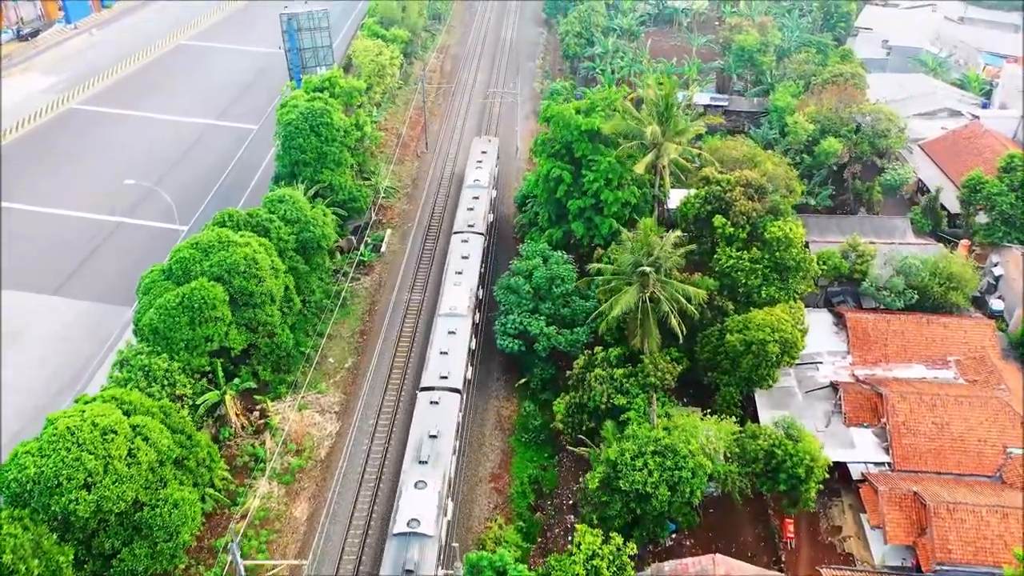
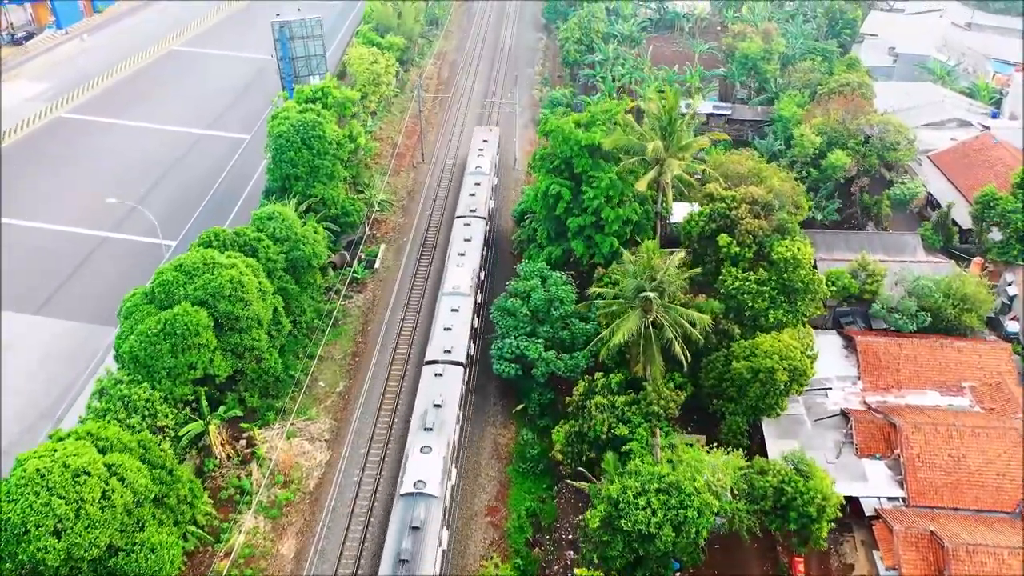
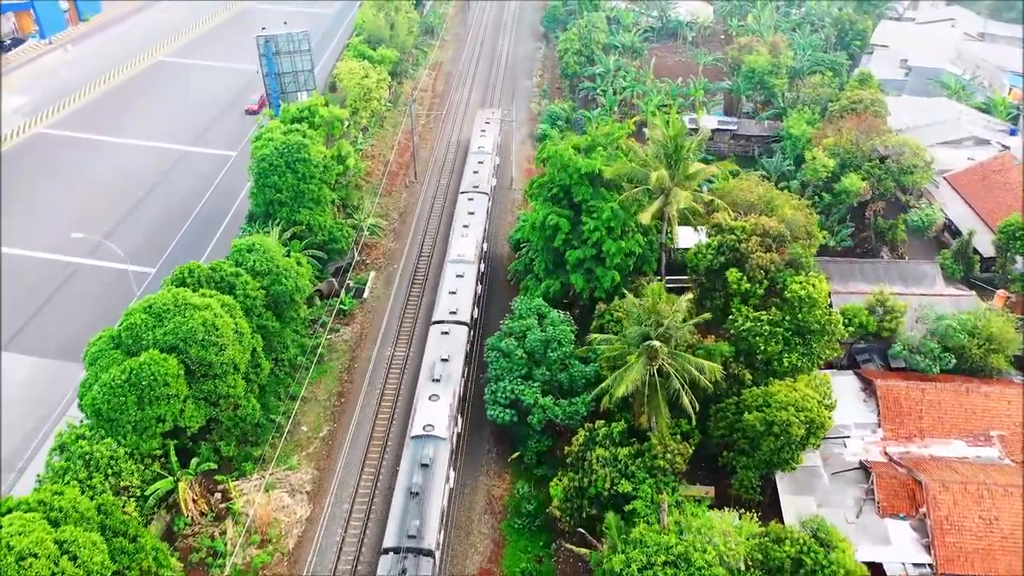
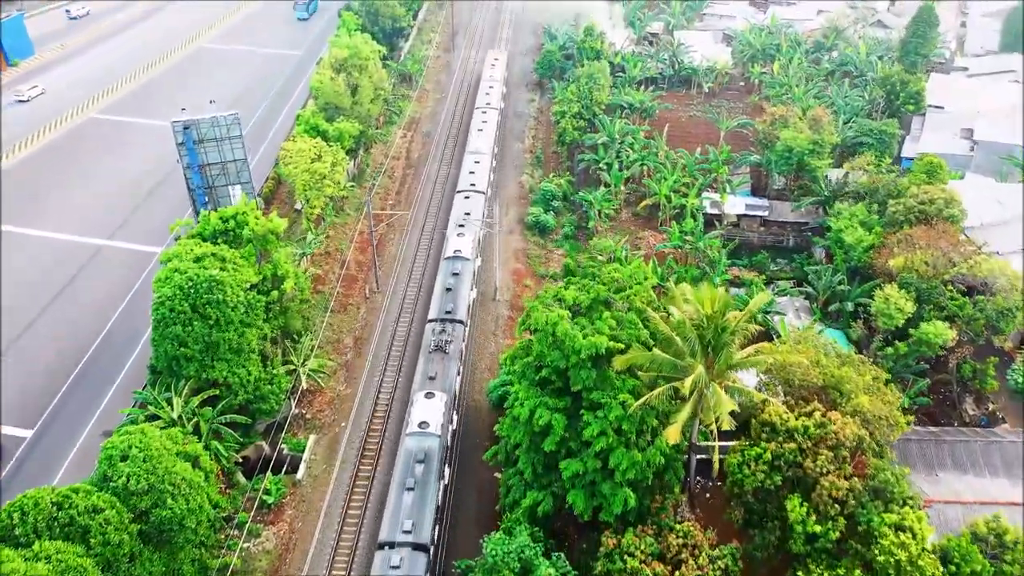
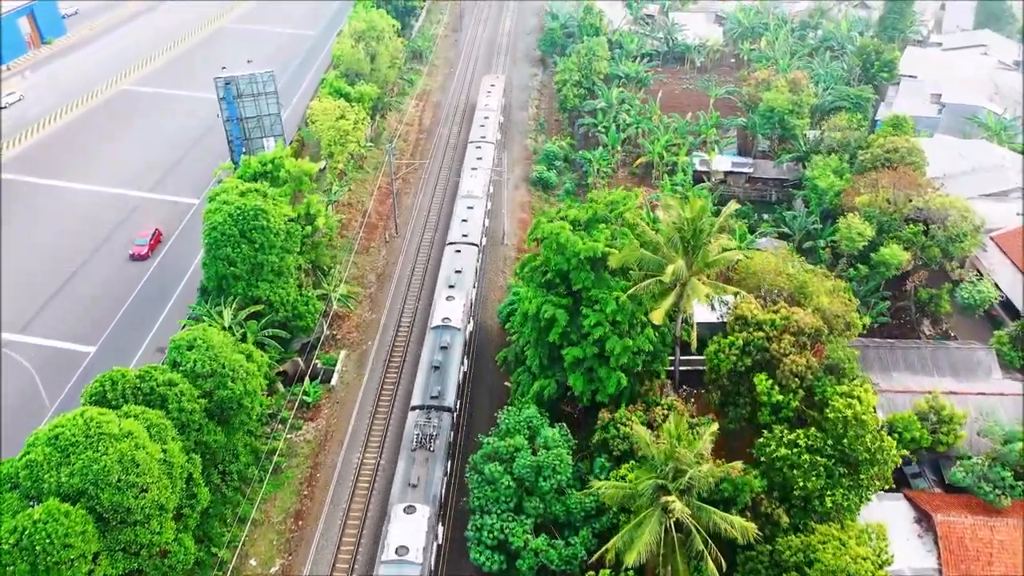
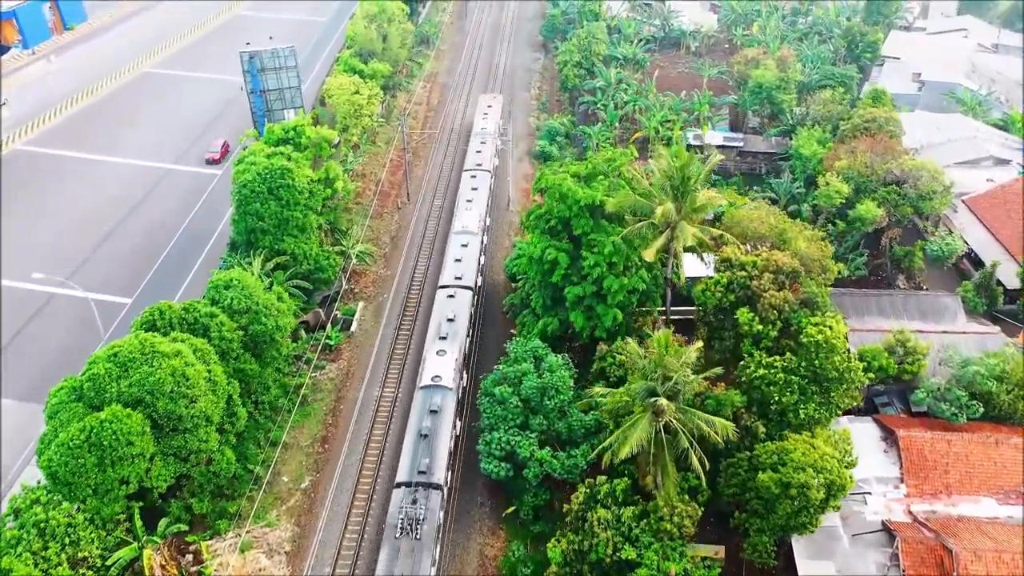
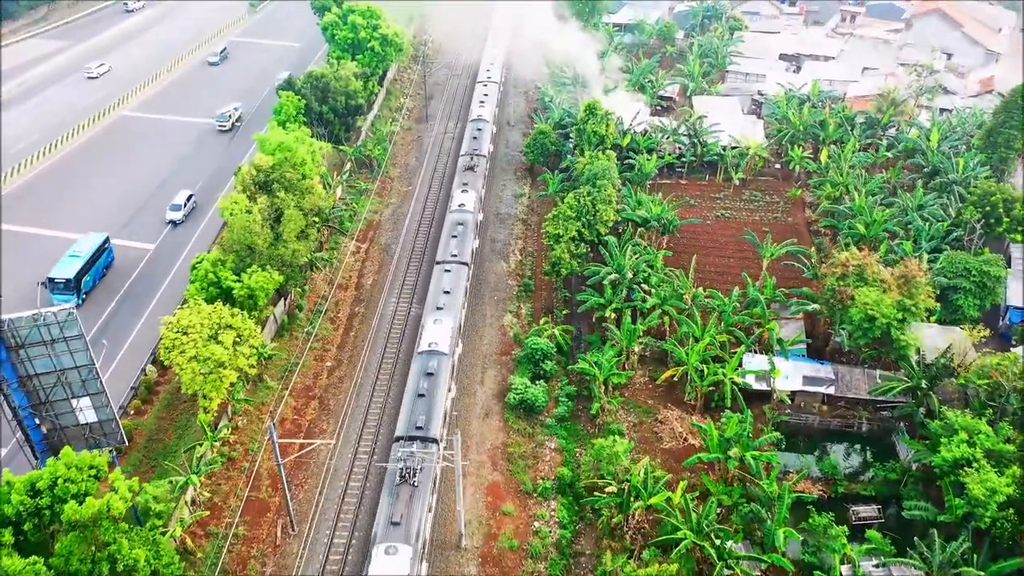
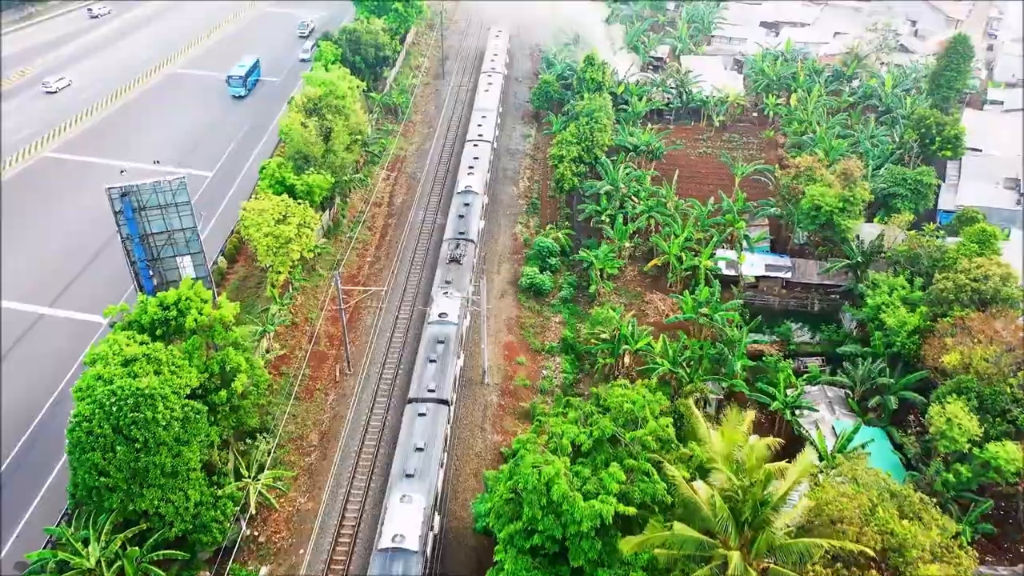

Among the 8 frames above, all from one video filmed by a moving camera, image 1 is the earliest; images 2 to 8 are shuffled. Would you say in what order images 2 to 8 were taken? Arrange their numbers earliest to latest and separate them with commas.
2, 3, 6, 5, 4, 8, 7
